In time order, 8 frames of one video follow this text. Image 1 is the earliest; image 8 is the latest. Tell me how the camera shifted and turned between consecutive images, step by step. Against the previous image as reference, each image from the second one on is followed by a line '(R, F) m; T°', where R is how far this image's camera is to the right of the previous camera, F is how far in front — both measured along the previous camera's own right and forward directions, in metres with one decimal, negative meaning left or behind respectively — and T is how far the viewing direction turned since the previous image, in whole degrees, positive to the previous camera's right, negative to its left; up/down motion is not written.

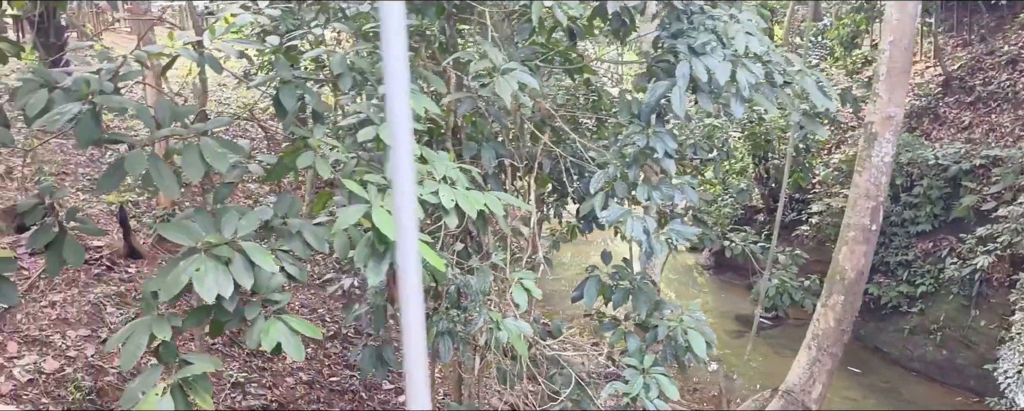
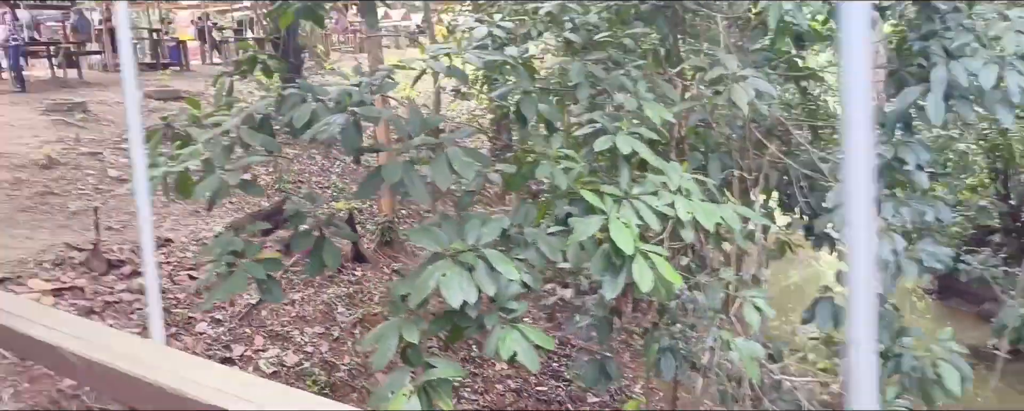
(-0.2, +0.1) m; -13°
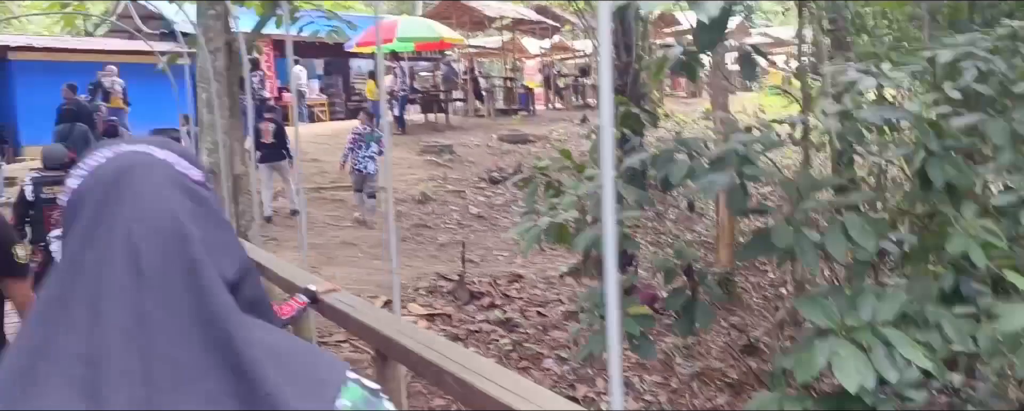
(-0.3, 0.0) m; -22°
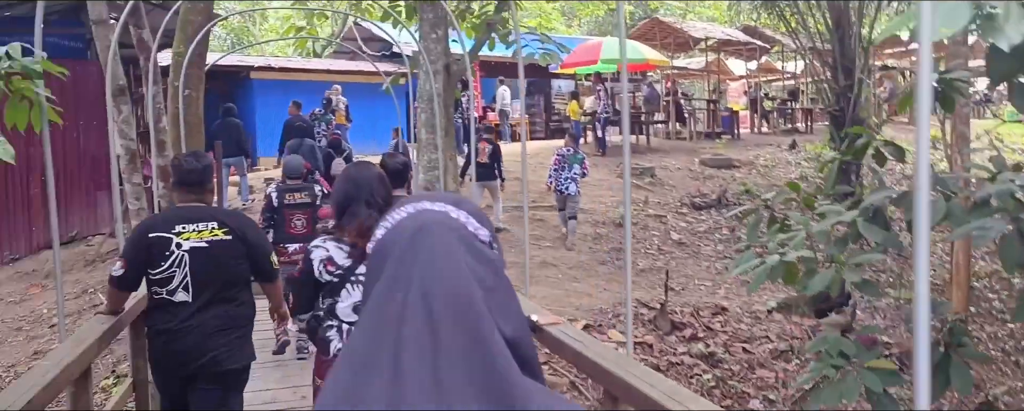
(-0.2, +0.1) m; -13°
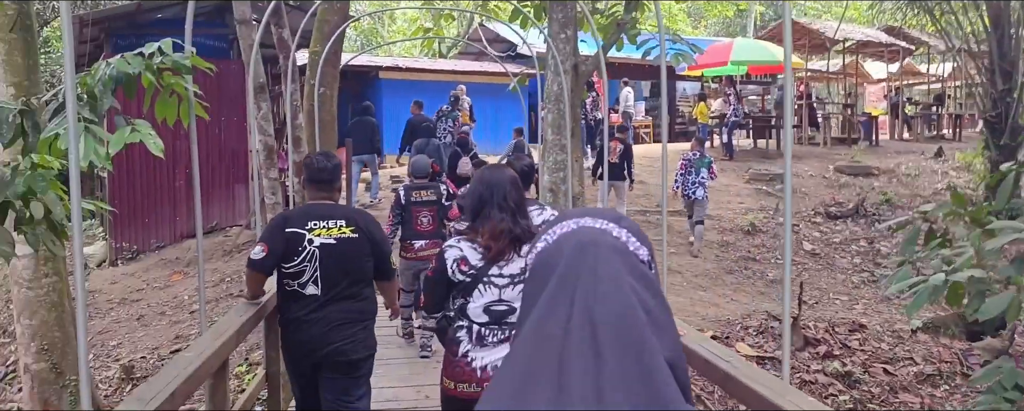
(-0.1, +0.1) m; -8°
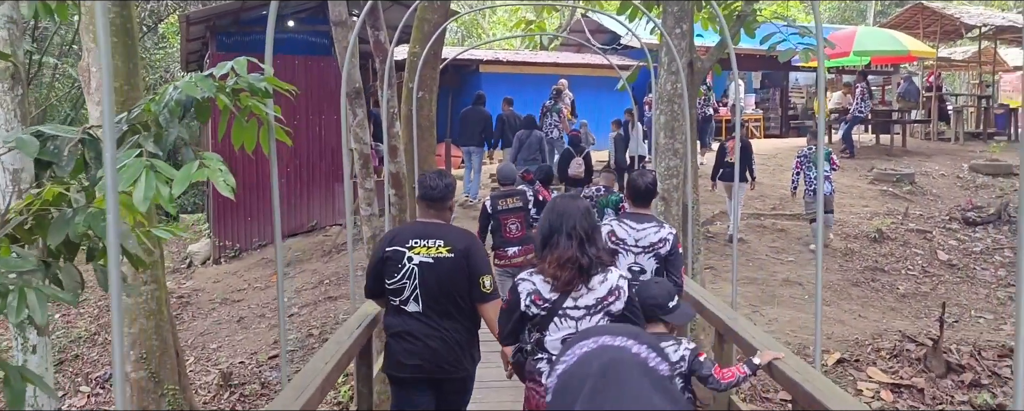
(-0.1, +0.4) m; -7°
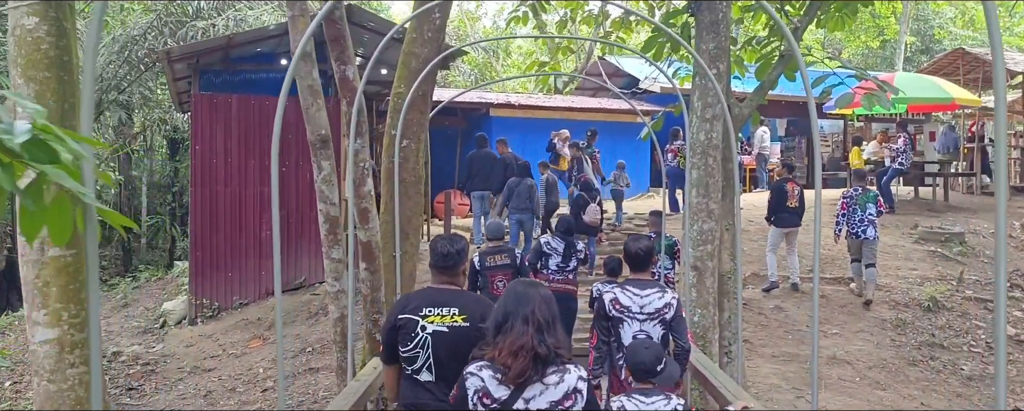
(+0.1, +0.9) m; -1°
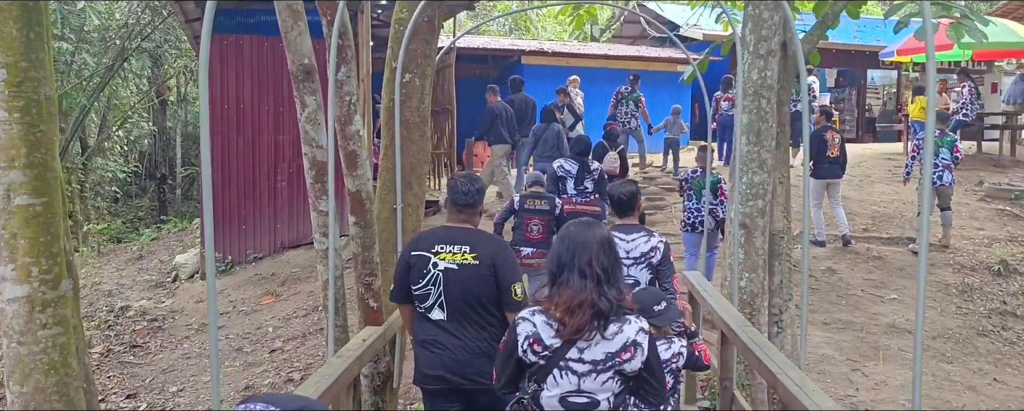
(+0.1, +0.6) m; -3°
